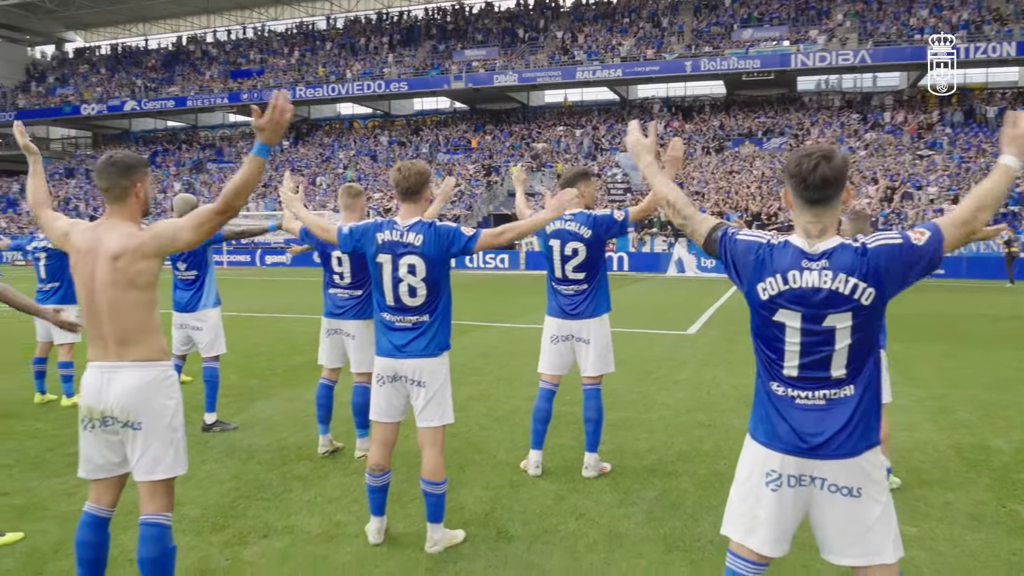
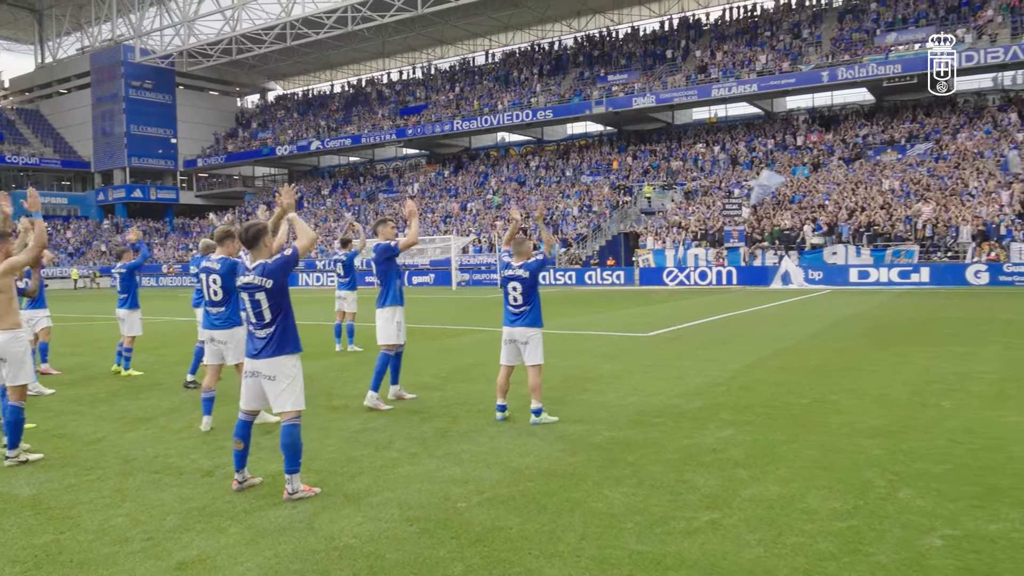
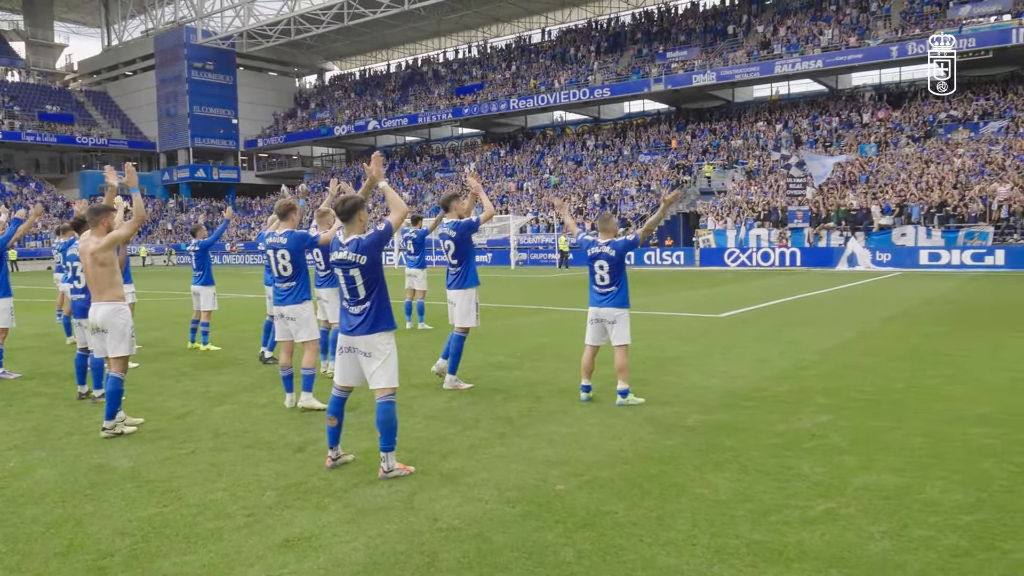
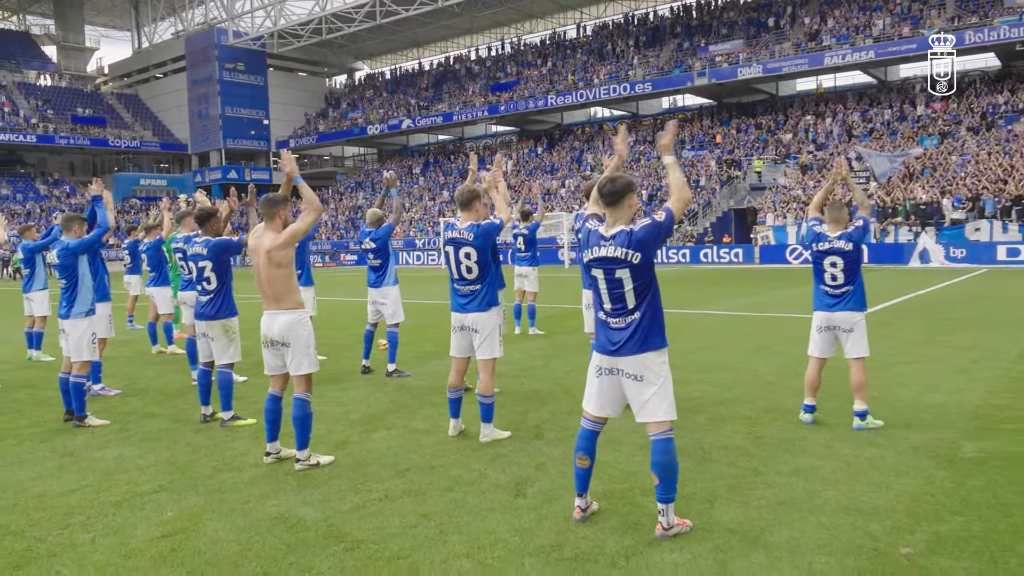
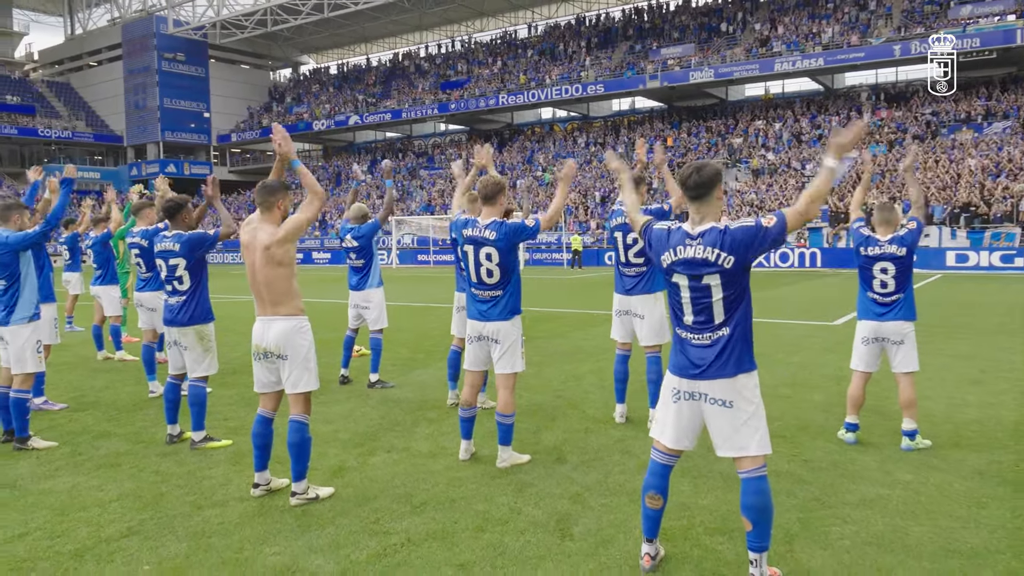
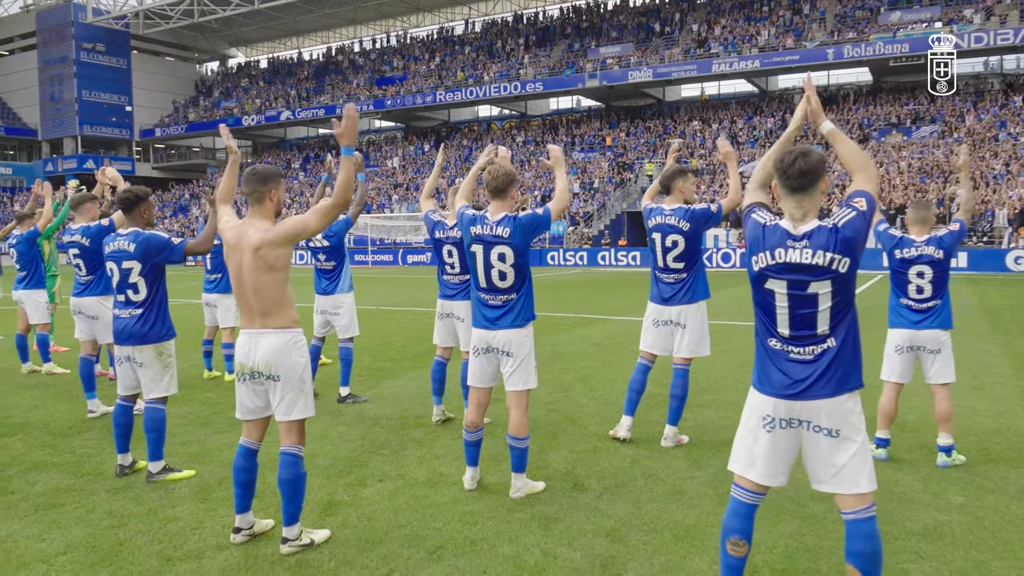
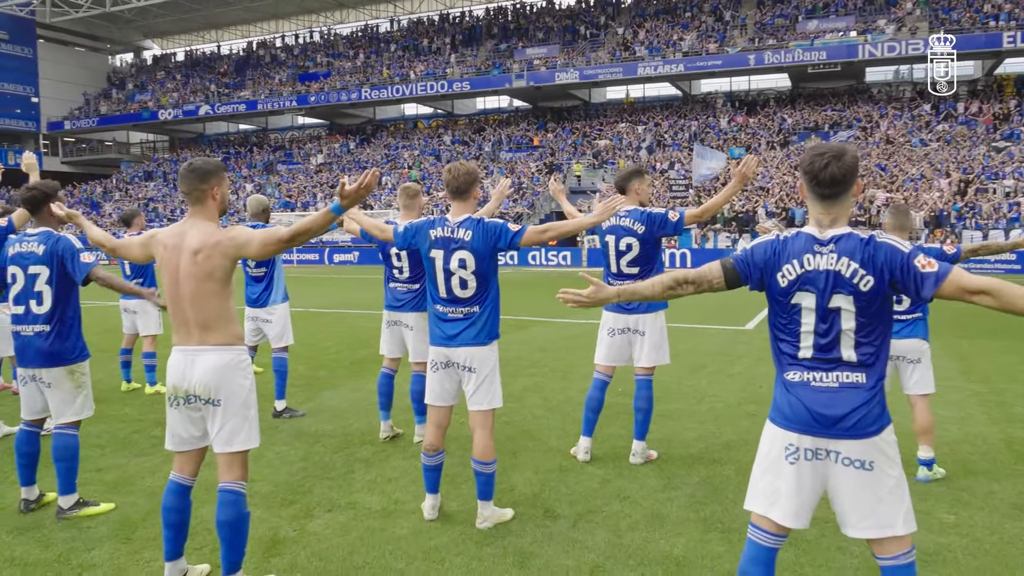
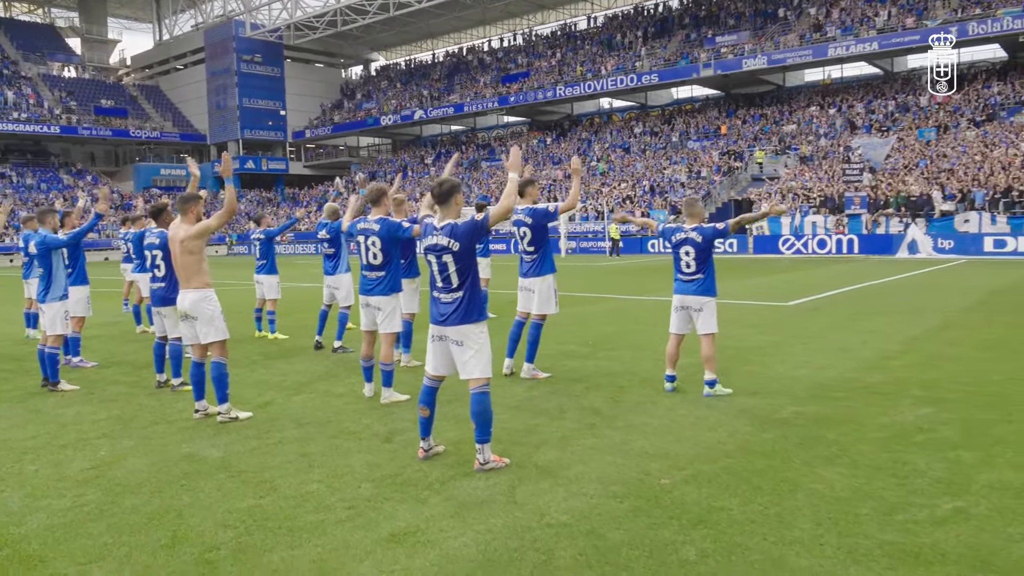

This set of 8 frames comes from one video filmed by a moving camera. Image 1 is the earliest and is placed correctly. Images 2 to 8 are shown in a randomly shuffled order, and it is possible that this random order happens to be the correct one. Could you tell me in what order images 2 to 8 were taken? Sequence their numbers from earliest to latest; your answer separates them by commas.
7, 6, 5, 4, 8, 3, 2
